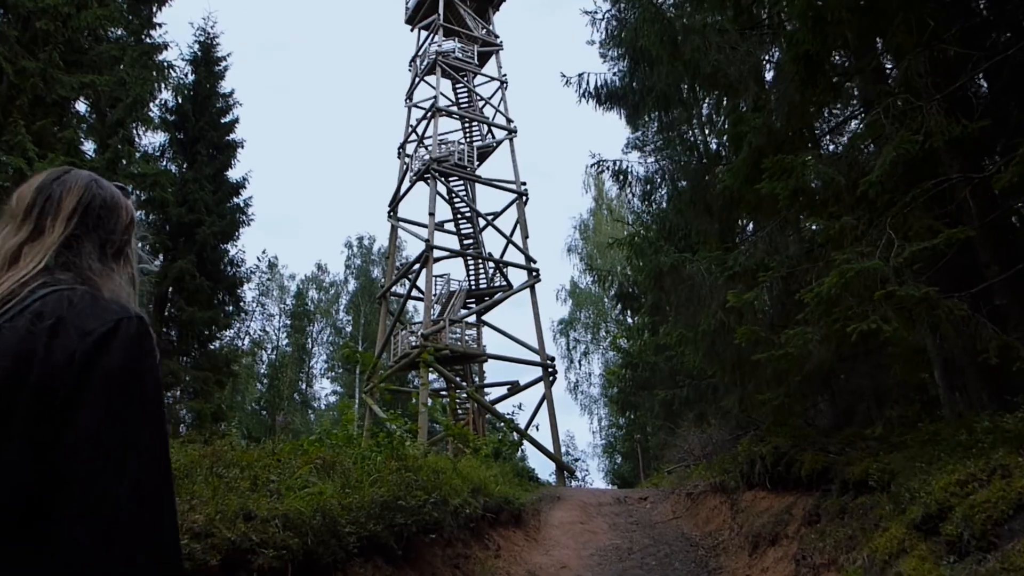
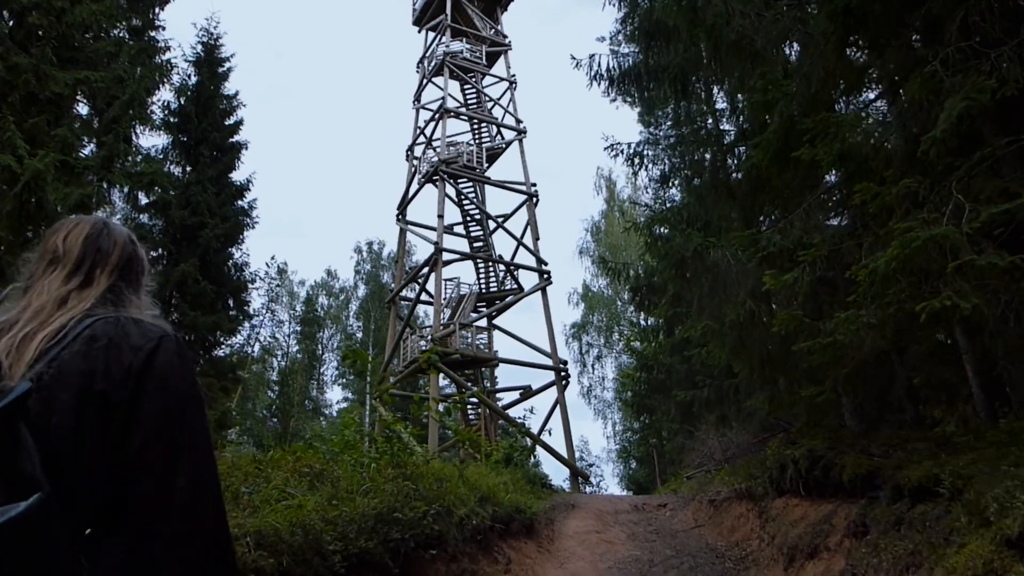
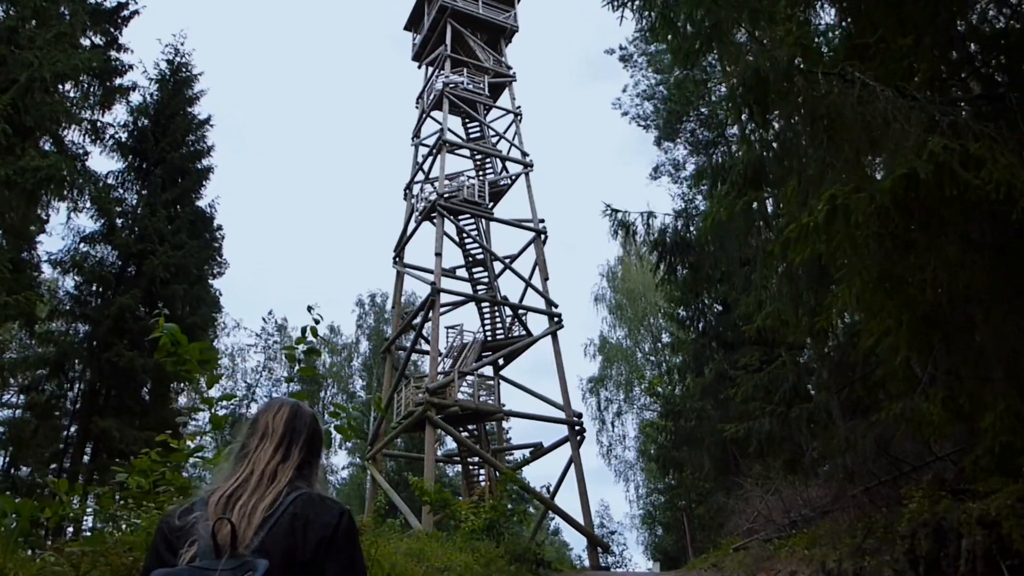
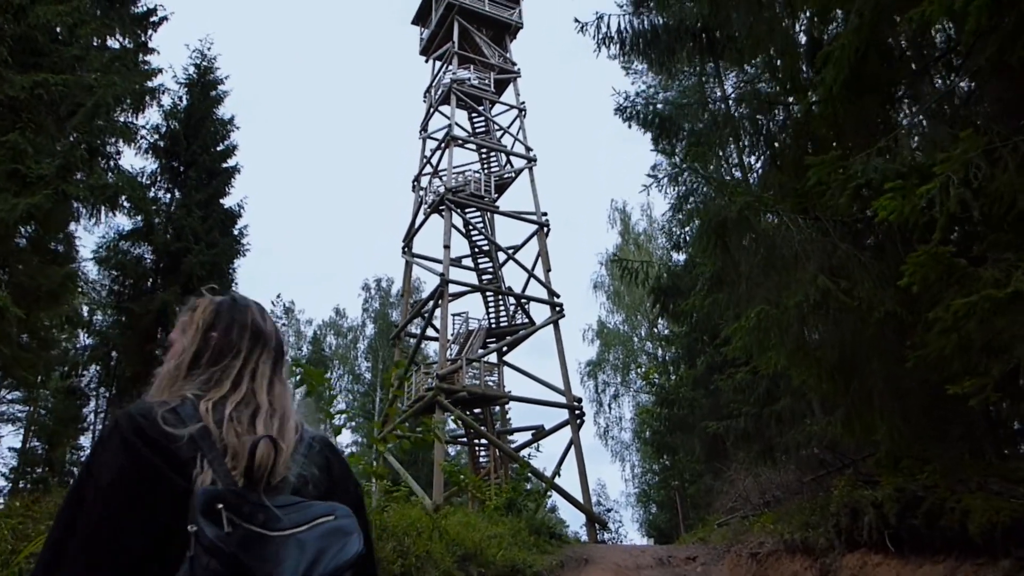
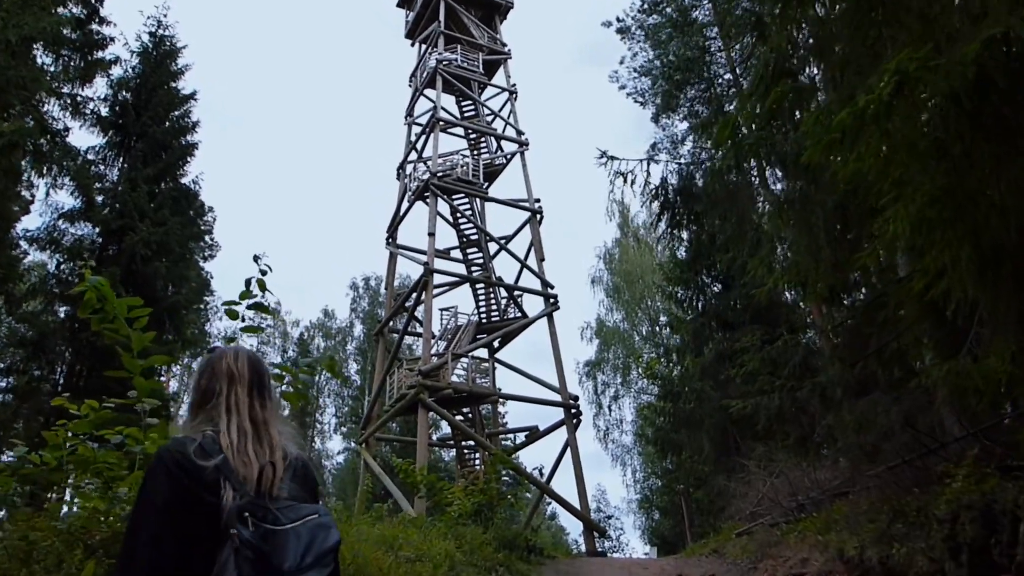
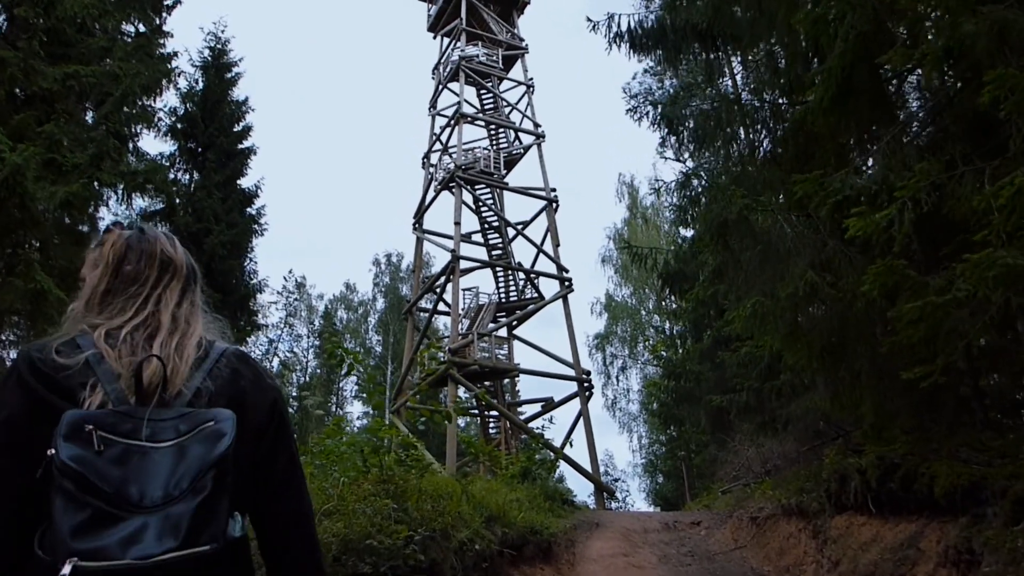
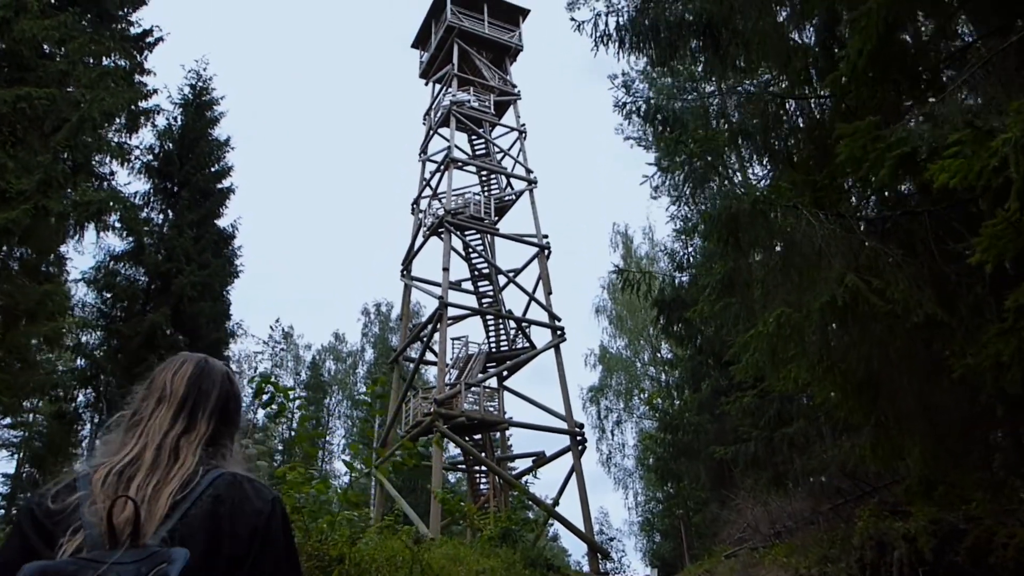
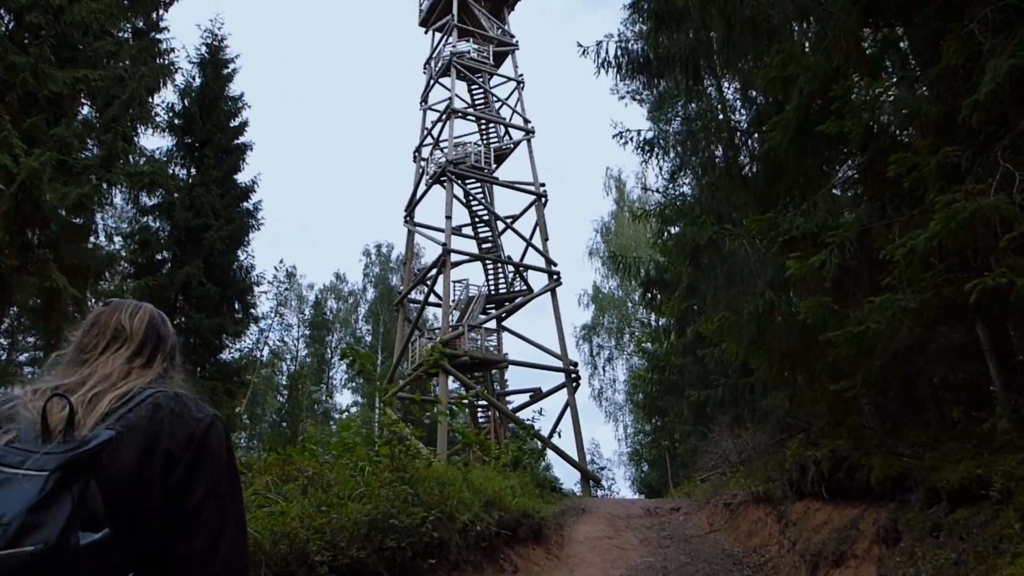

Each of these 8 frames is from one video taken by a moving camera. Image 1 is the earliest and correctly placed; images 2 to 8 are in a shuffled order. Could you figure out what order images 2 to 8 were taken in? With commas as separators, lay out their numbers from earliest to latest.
2, 8, 6, 4, 7, 3, 5
